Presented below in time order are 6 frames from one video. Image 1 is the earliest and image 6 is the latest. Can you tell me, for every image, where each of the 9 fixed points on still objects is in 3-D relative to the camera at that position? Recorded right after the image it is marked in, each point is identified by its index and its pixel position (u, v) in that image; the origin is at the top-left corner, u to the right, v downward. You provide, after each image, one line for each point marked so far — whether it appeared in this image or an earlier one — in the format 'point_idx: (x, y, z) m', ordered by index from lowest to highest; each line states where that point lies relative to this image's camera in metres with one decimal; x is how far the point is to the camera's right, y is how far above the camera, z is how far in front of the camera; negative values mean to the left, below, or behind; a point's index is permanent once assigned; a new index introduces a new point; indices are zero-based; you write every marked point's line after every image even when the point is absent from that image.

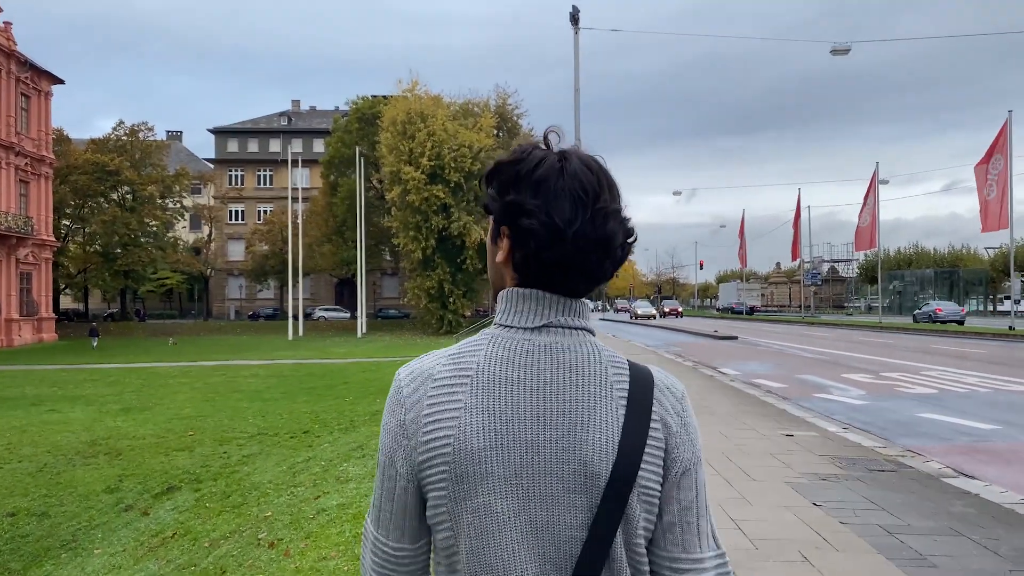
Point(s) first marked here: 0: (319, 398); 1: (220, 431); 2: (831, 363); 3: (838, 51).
0: (-3.9, -2.2, +16.8) m
1: (-4.4, -2.2, +12.7) m
2: (+6.3, -1.5, +16.7) m
3: (+7.6, +5.5, +19.7) m
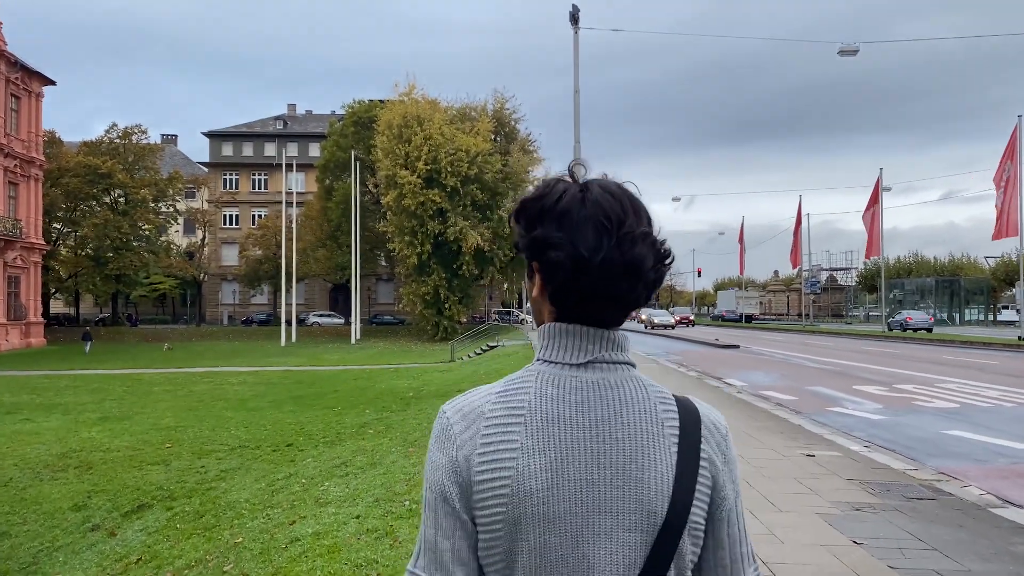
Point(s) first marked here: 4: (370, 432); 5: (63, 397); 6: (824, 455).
0: (-3.9, -2.3, +16.1) m
1: (-4.5, -2.2, +12.0) m
2: (+6.2, -1.7, +16.0) m
3: (+7.6, +5.4, +19.2) m
4: (-1.9, -2.0, +11.4) m
5: (-10.2, -2.5, +19.0) m
6: (+2.7, -1.4, +7.3) m
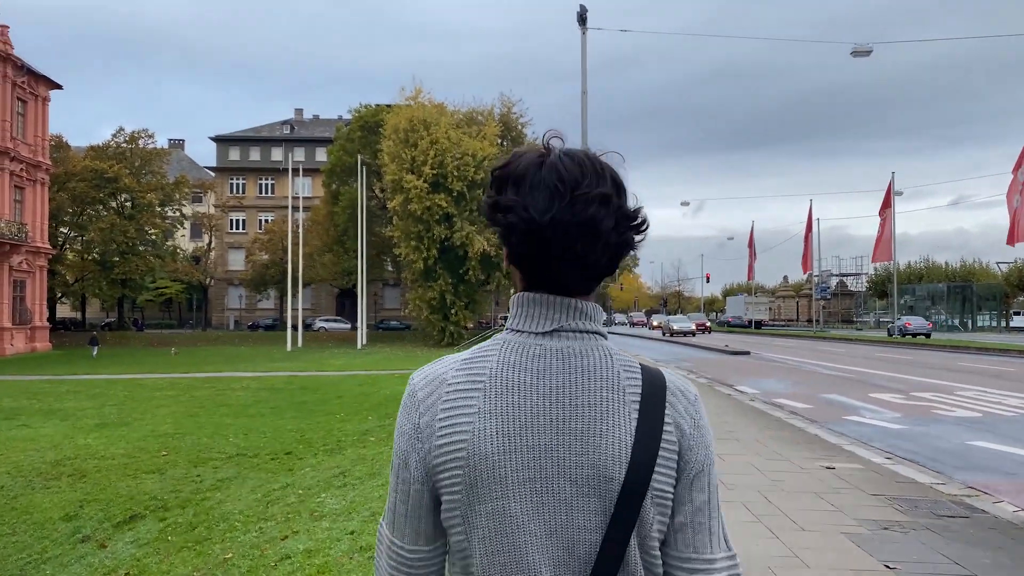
0: (-3.8, -2.4, +15.8) m
1: (-4.4, -2.3, +11.7) m
2: (+6.4, -1.7, +15.6) m
3: (+7.7, +5.2, +18.8) m
4: (-1.9, -2.0, +11.1) m
5: (-10.1, -2.5, +18.7) m
6: (+2.7, -1.5, +6.9) m
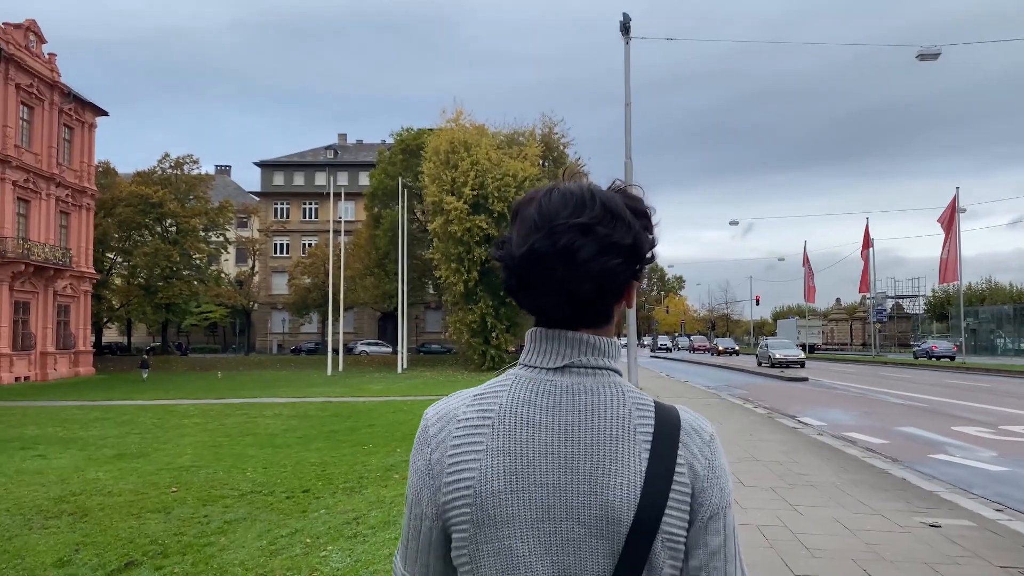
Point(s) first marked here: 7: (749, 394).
0: (-3.1, -2.8, +14.9) m
1: (-3.9, -2.6, +10.8) m
2: (+7.0, -2.1, +14.2) m
3: (+8.6, +4.8, +17.5) m
4: (-1.4, -2.3, +10.1) m
5: (-9.2, -3.1, +18.1) m
6: (+3.0, -1.6, +5.7) m
7: (+5.4, -2.4, +19.2) m
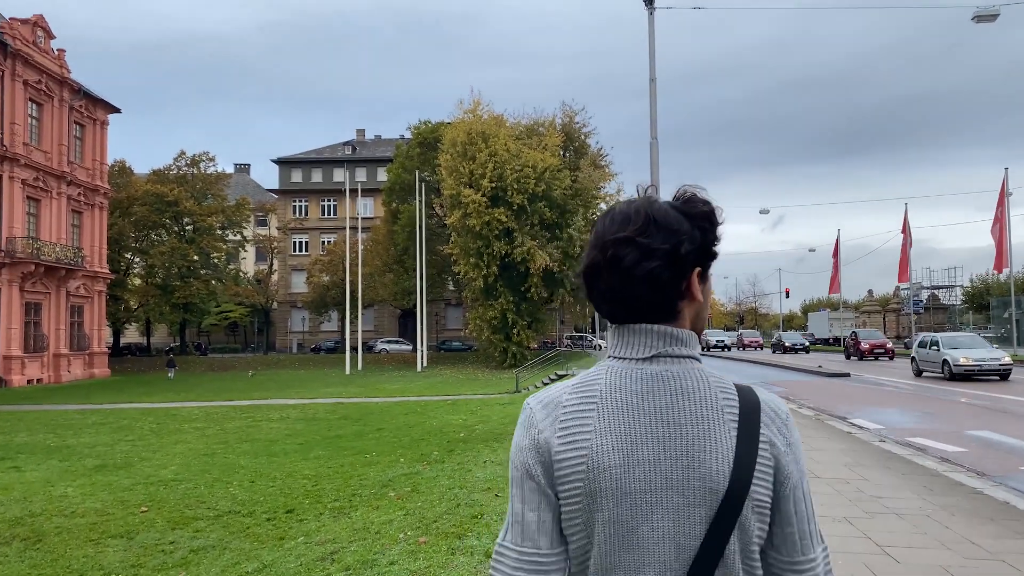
0: (-2.8, -2.7, +13.6) m
1: (-3.7, -2.5, +9.6) m
2: (+7.3, -1.9, +12.6) m
3: (+8.8, +5.1, +15.8) m
4: (-1.3, -2.2, +8.8) m
5: (-8.8, -3.0, +17.0) m
6: (+3.0, -1.5, +4.2) m
7: (+5.8, -2.2, +17.7) m
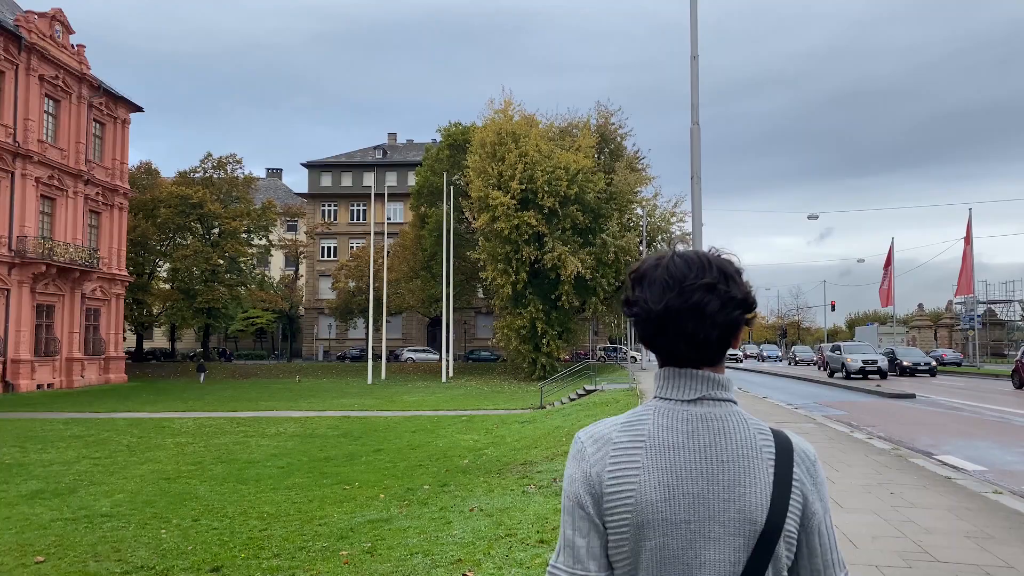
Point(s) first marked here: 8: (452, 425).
0: (-2.7, -2.6, +11.5) m
1: (-3.8, -2.4, +7.6) m
2: (+7.4, -2.0, +10.1) m
3: (+9.1, +4.9, +13.4) m
4: (-1.3, -2.1, +6.7) m
5: (-8.5, -3.0, +15.2) m
6: (+2.7, -1.4, +1.9) m
7: (+6.1, -2.3, +15.3) m
8: (-1.4, -3.2, +19.7) m
